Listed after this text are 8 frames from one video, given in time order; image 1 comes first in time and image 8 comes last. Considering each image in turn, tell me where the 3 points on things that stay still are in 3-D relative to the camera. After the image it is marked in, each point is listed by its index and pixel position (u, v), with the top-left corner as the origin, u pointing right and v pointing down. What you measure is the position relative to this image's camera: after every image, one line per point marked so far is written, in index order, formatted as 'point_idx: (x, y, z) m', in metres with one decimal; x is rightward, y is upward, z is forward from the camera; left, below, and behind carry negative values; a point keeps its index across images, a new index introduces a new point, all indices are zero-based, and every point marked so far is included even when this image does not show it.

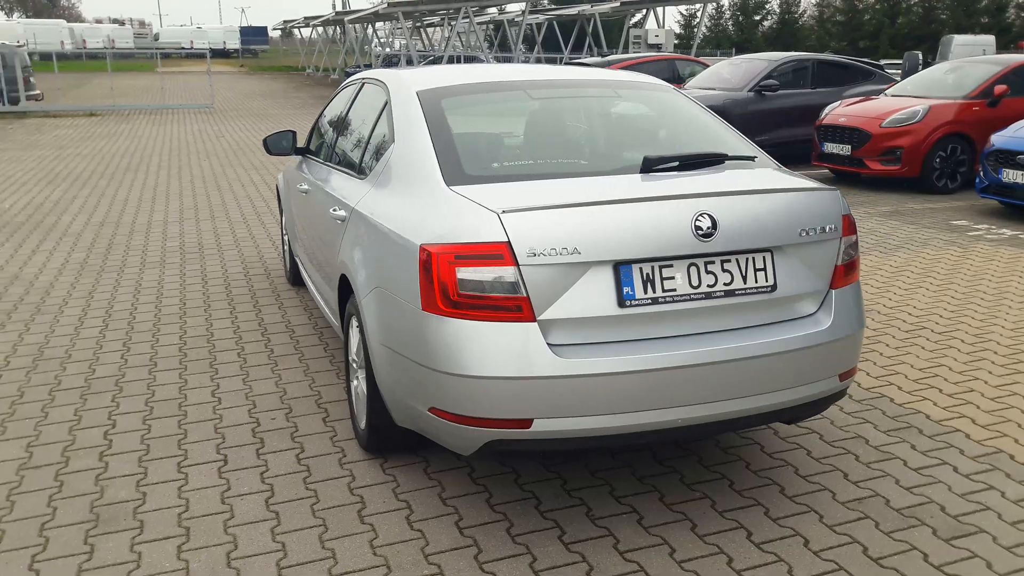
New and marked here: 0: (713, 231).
0: (+0.7, +0.2, +3.0) m
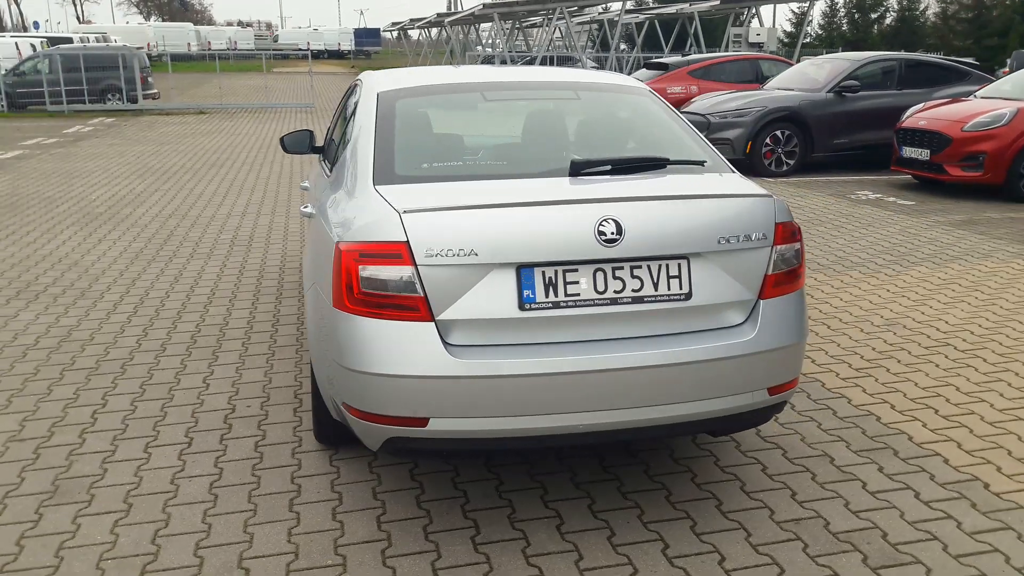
0: (+0.4, +0.2, +2.9) m
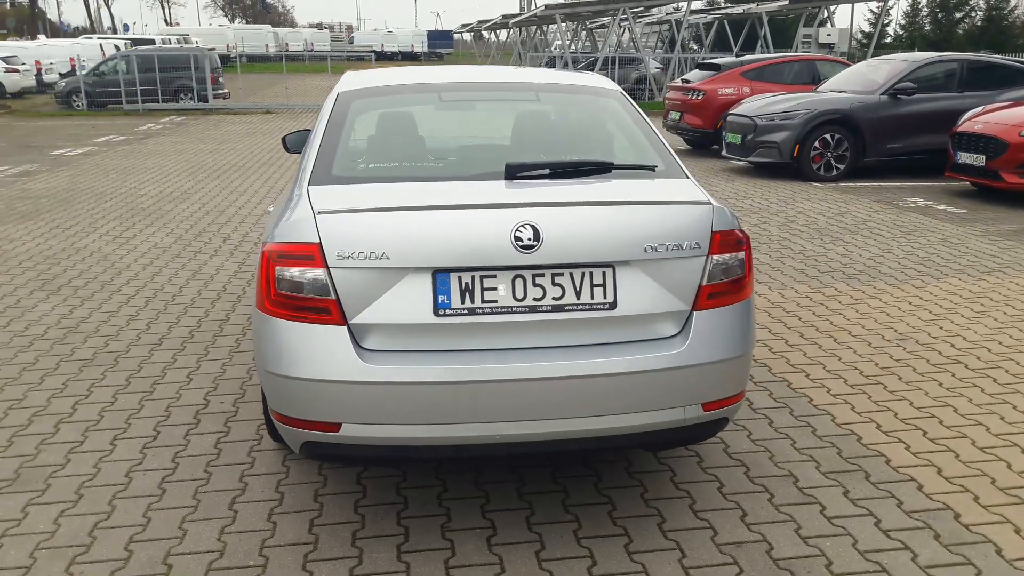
0: (+0.1, +0.2, +2.8) m
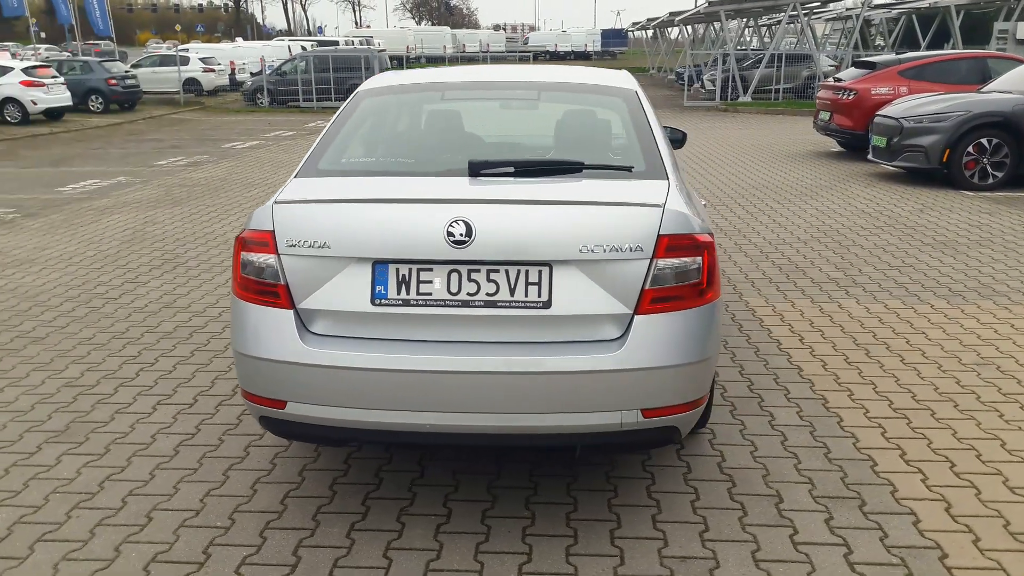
0: (-0.2, +0.2, +2.9) m
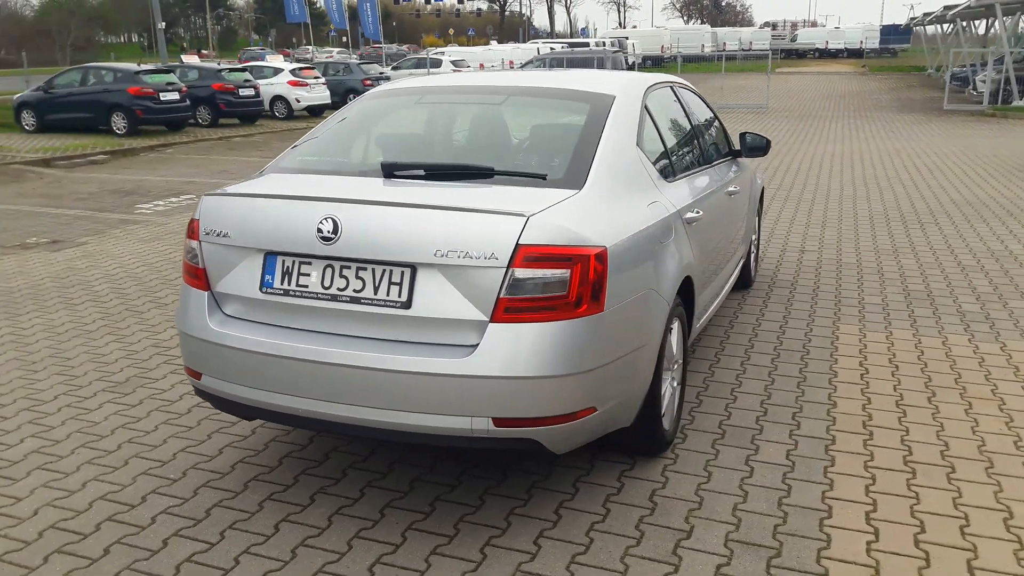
0: (-0.6, +0.2, +3.0) m
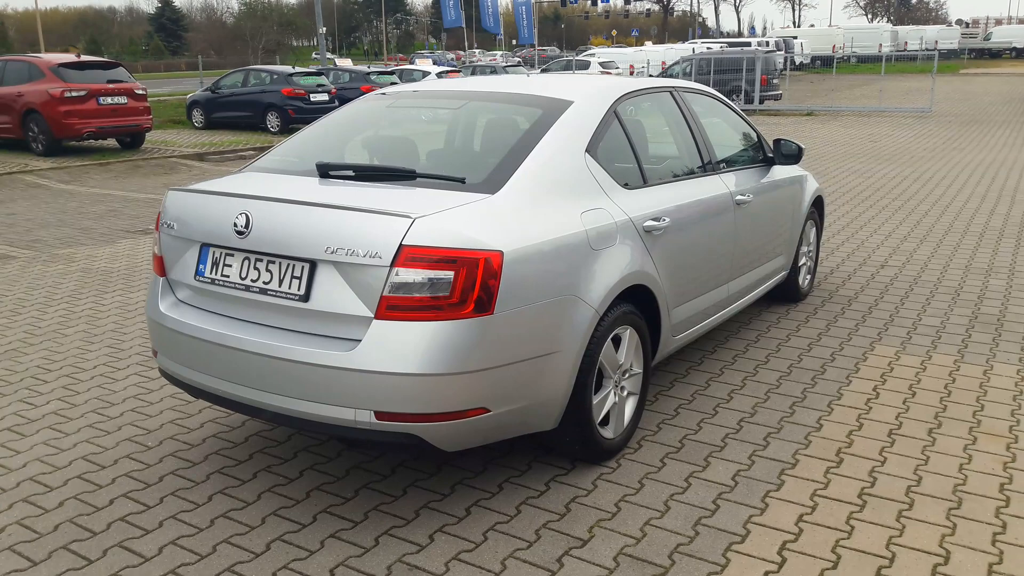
0: (-1.0, +0.2, +3.3) m
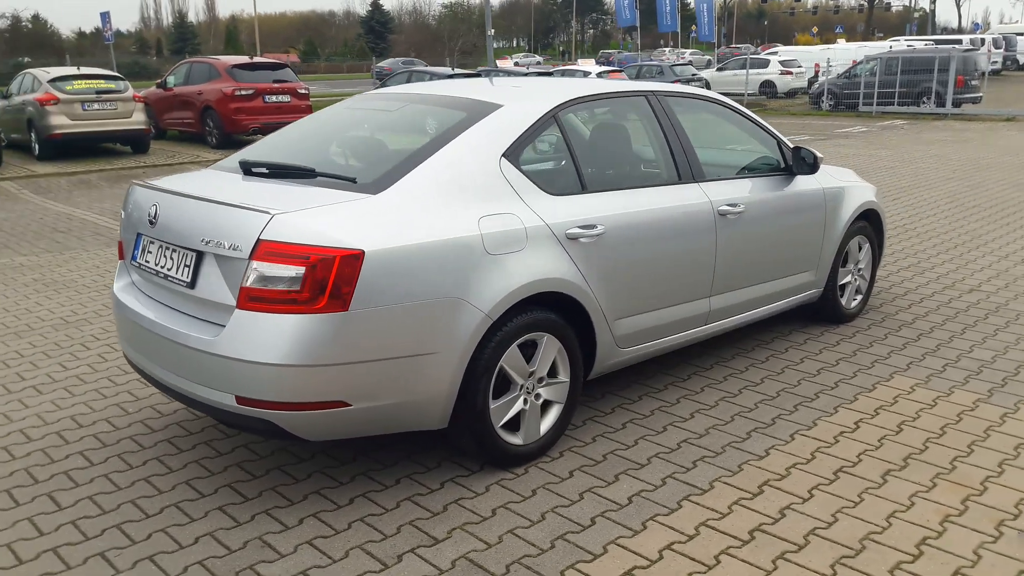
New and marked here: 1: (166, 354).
0: (-1.5, +0.3, +3.6) m
1: (-1.4, -0.3, +3.6) m
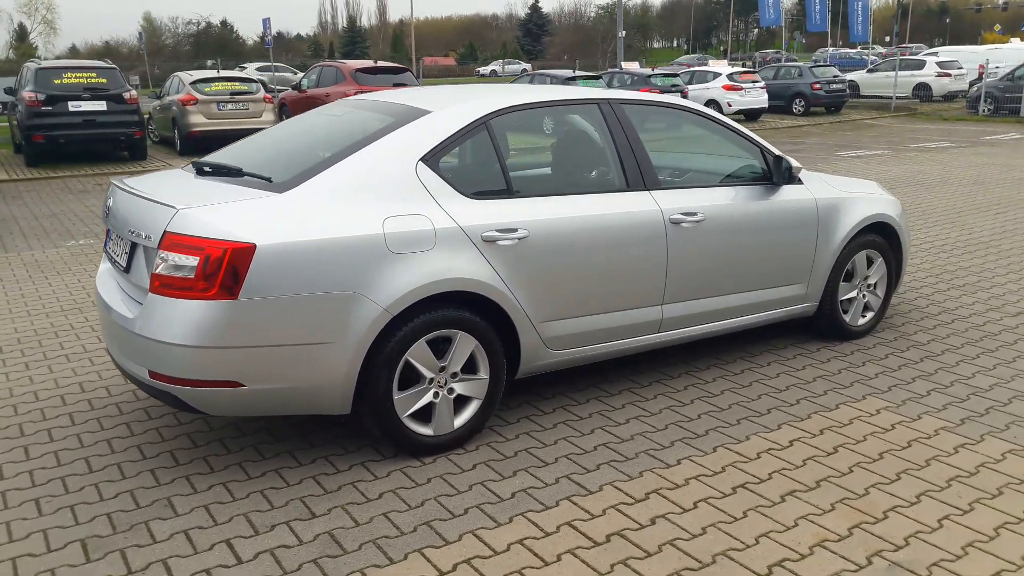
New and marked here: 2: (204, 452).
0: (-1.9, +0.4, +4.0) m
1: (-1.9, -0.2, +4.0) m
2: (-1.5, -0.8, +4.2) m
